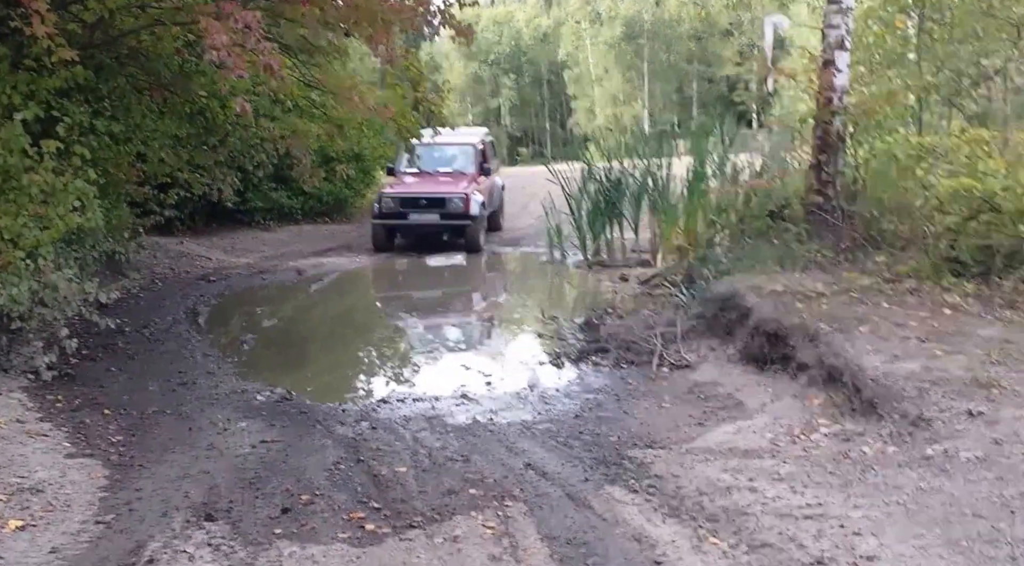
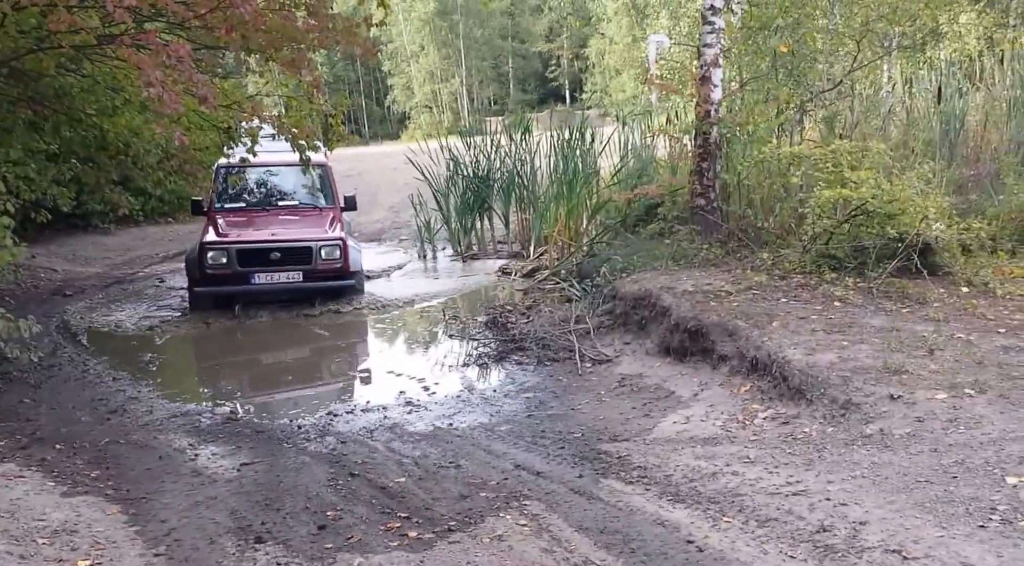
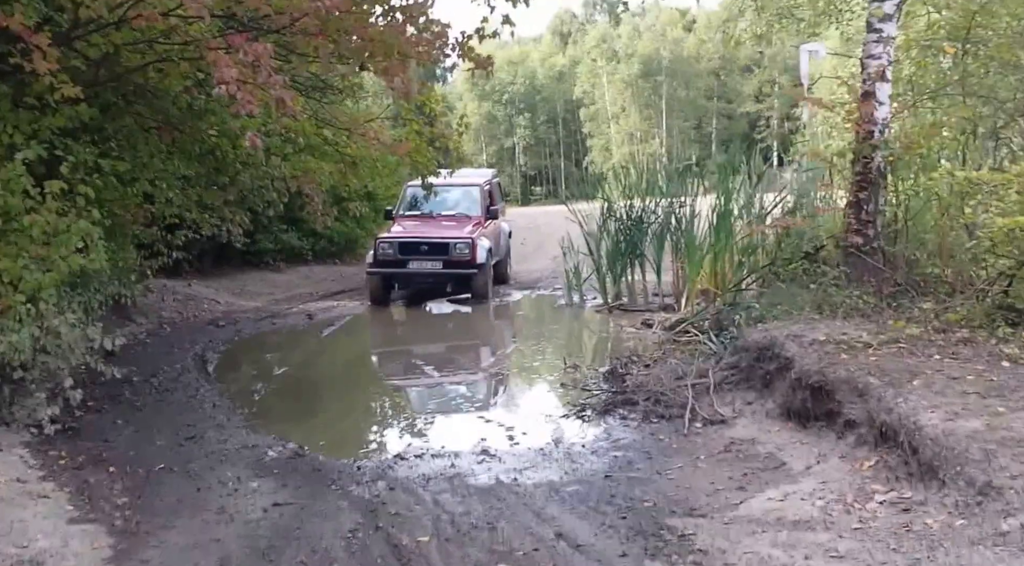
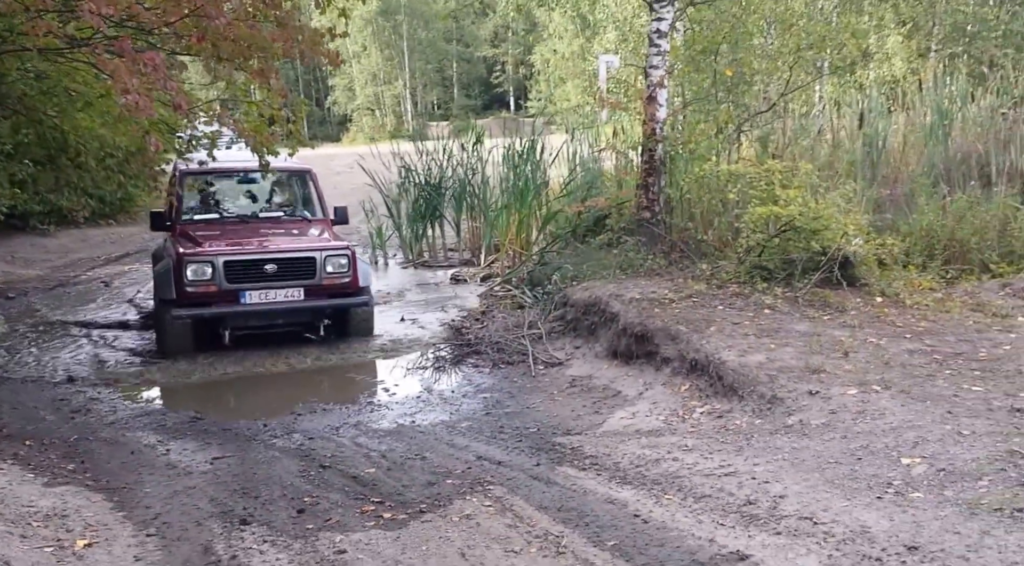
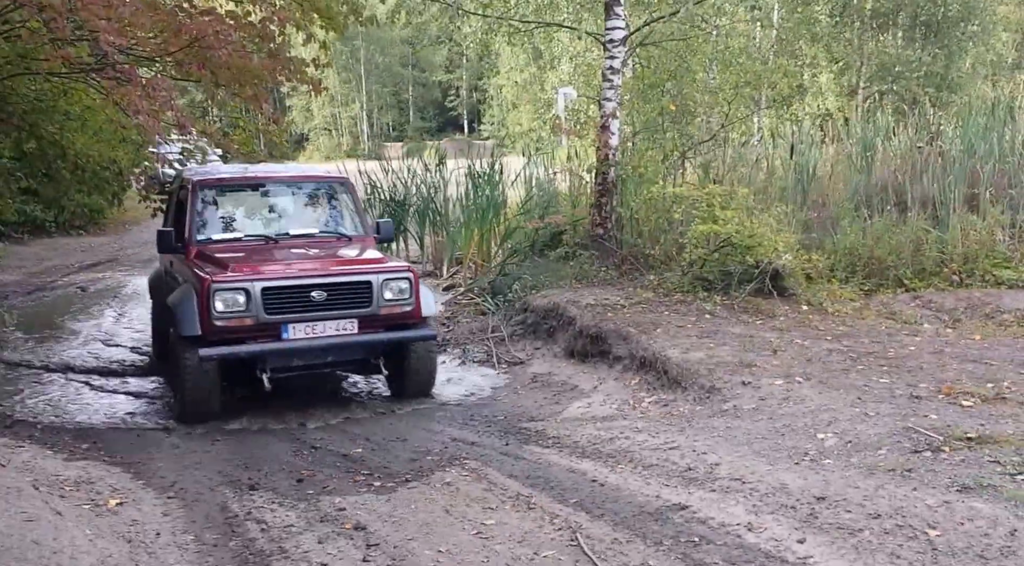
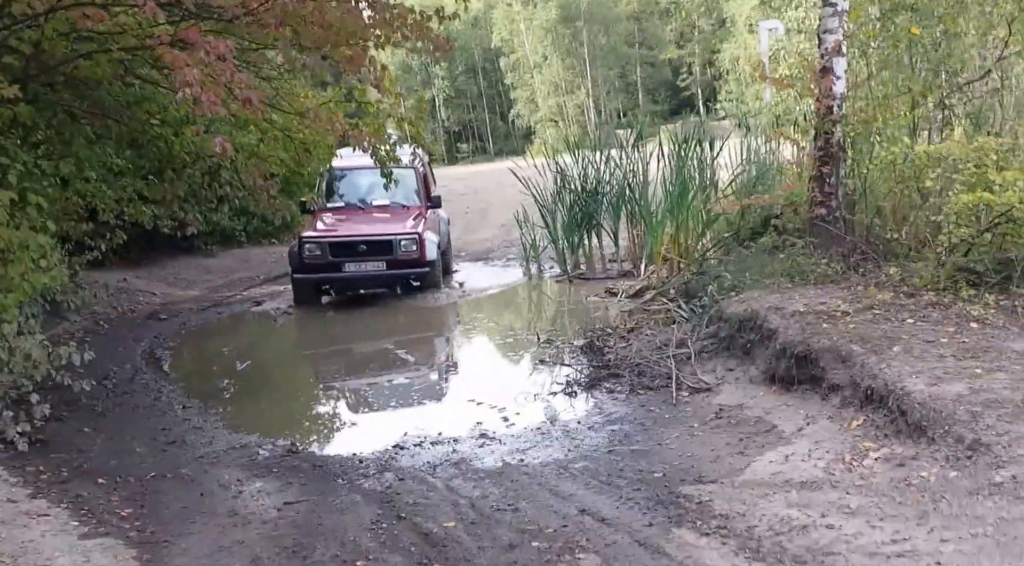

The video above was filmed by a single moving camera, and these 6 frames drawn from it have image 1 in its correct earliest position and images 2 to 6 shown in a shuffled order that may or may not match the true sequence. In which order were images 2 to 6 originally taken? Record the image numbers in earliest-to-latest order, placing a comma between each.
3, 6, 2, 4, 5
